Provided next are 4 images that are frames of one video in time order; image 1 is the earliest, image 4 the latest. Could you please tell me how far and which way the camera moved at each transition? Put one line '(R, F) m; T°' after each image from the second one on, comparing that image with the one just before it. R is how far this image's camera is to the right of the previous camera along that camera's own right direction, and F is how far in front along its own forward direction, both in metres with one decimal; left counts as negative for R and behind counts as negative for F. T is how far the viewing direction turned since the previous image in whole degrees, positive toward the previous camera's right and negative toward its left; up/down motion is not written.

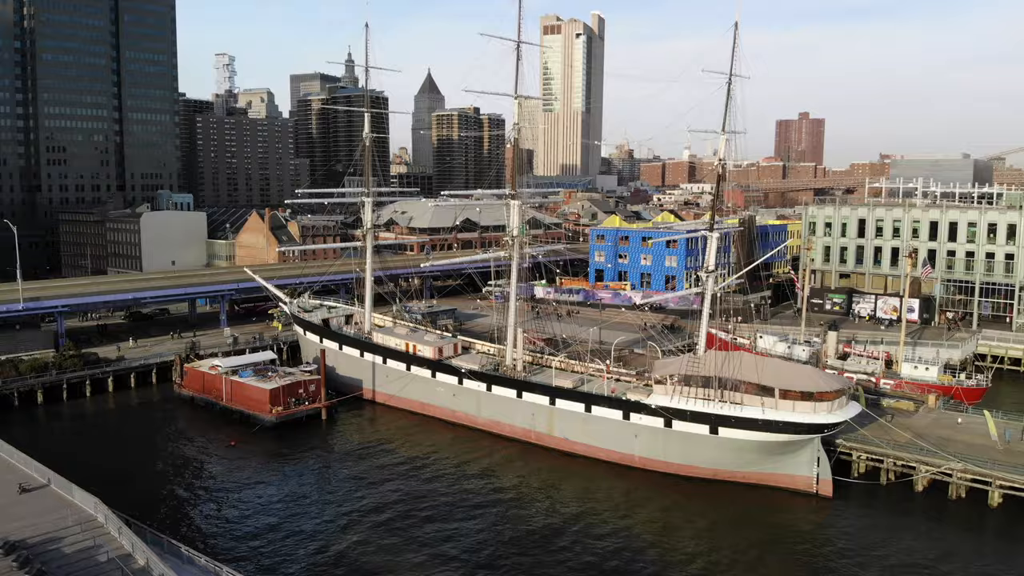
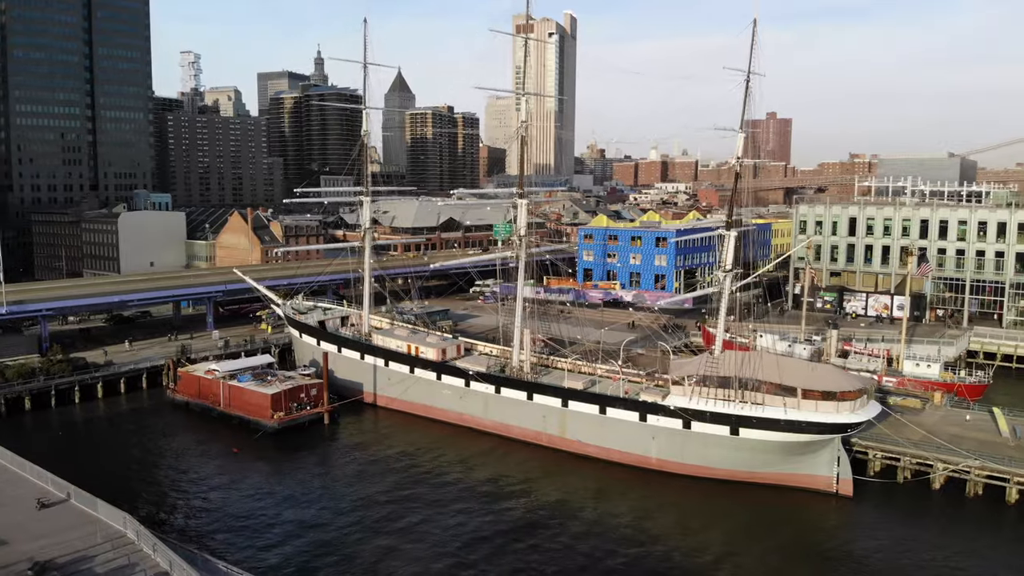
(-1.2, +0.5) m; +2°
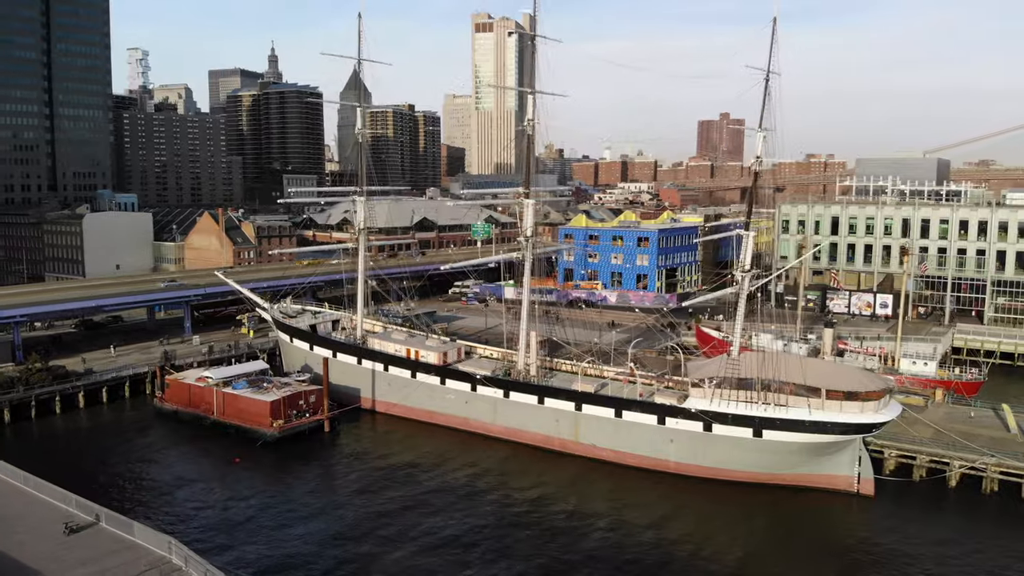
(-1.6, +0.6) m; +3°
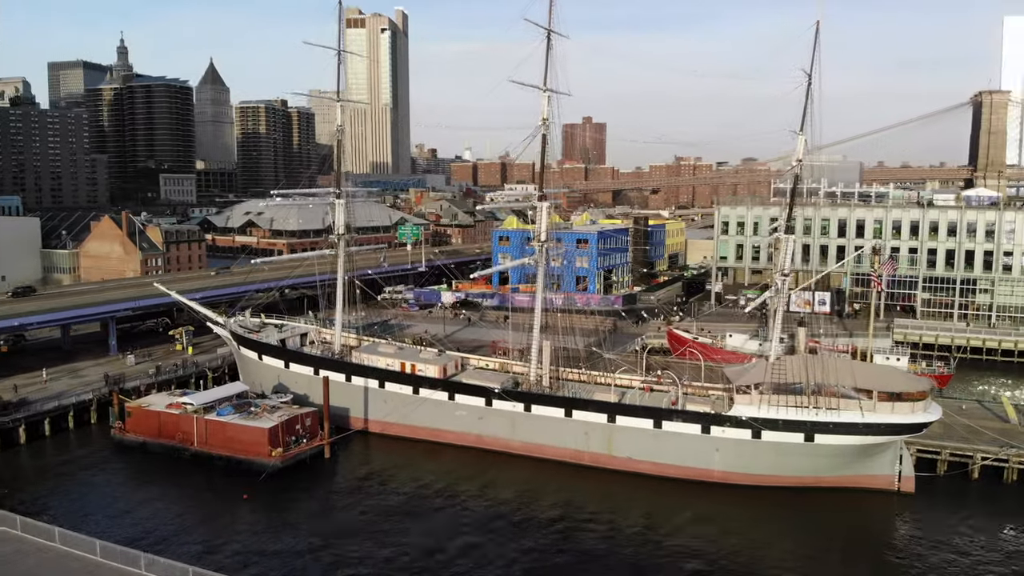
(-4.6, +1.6) m; +9°
